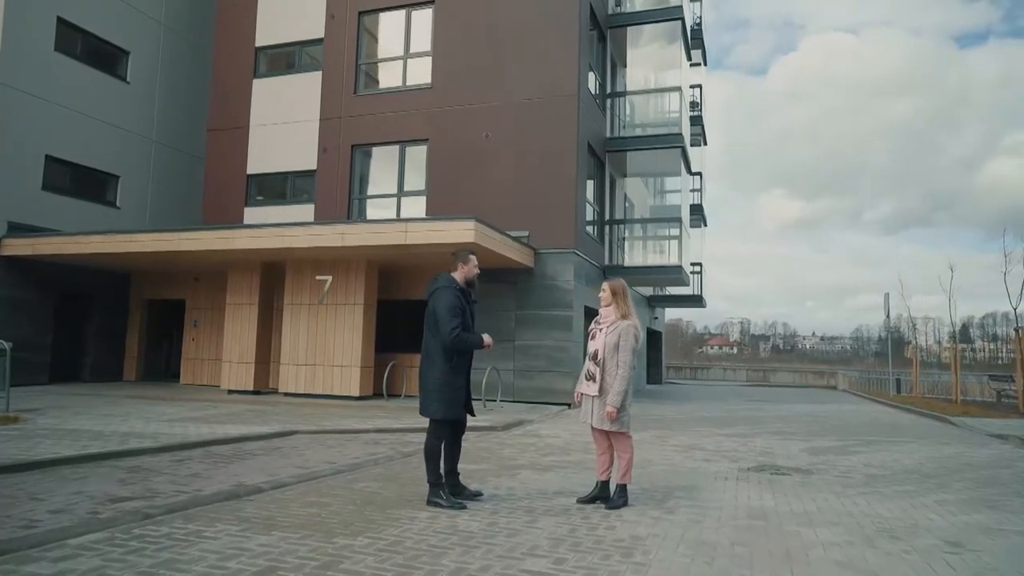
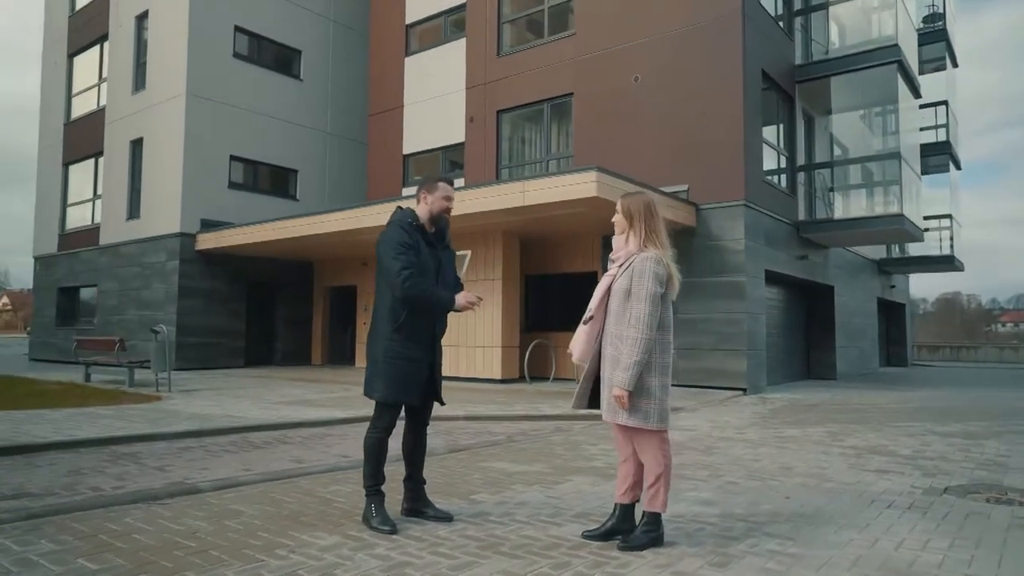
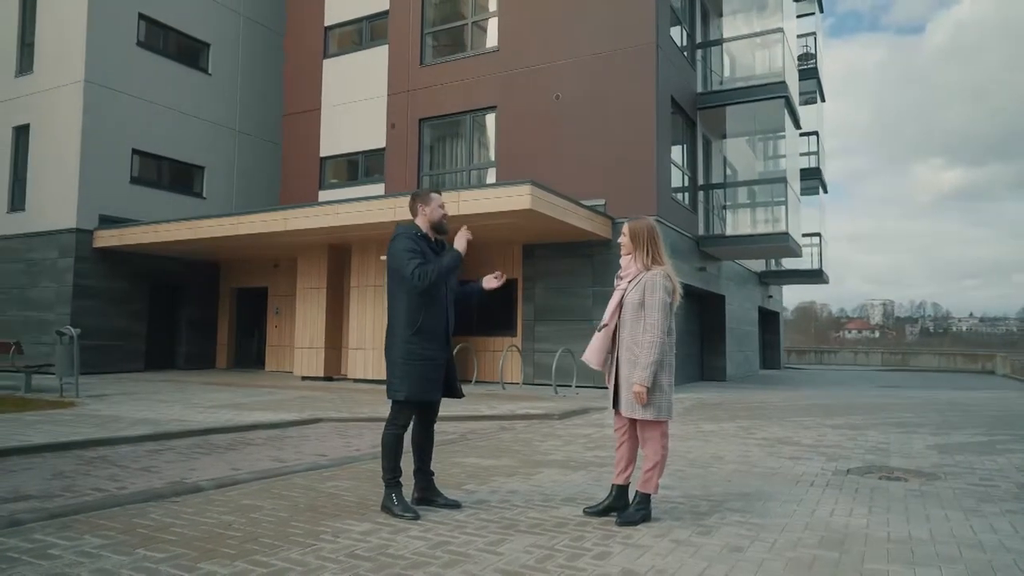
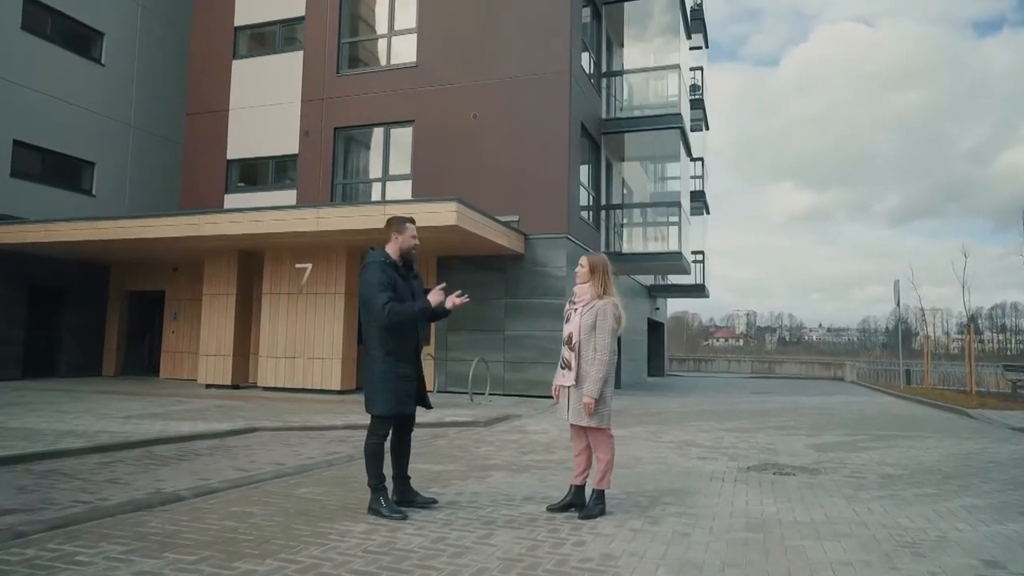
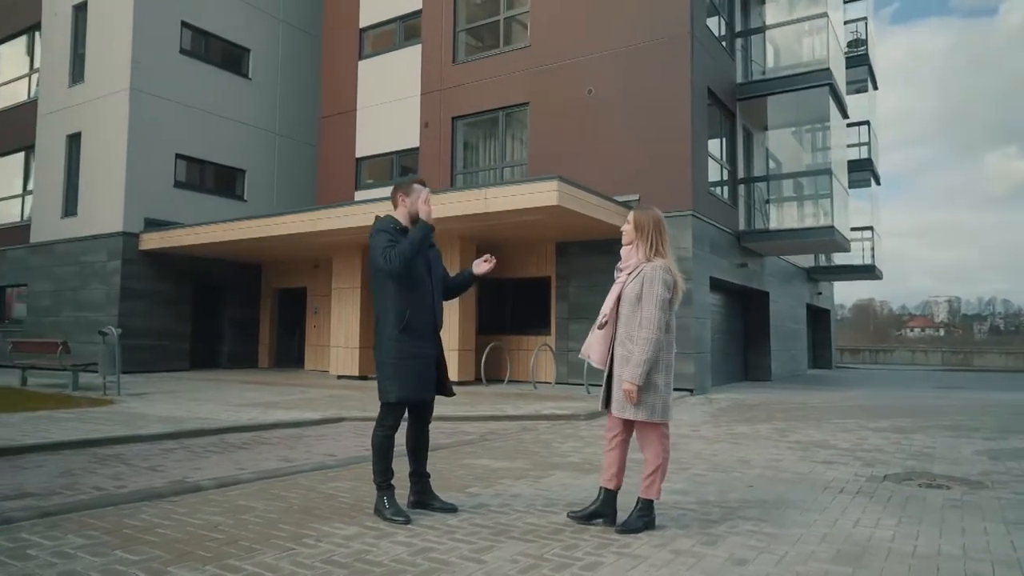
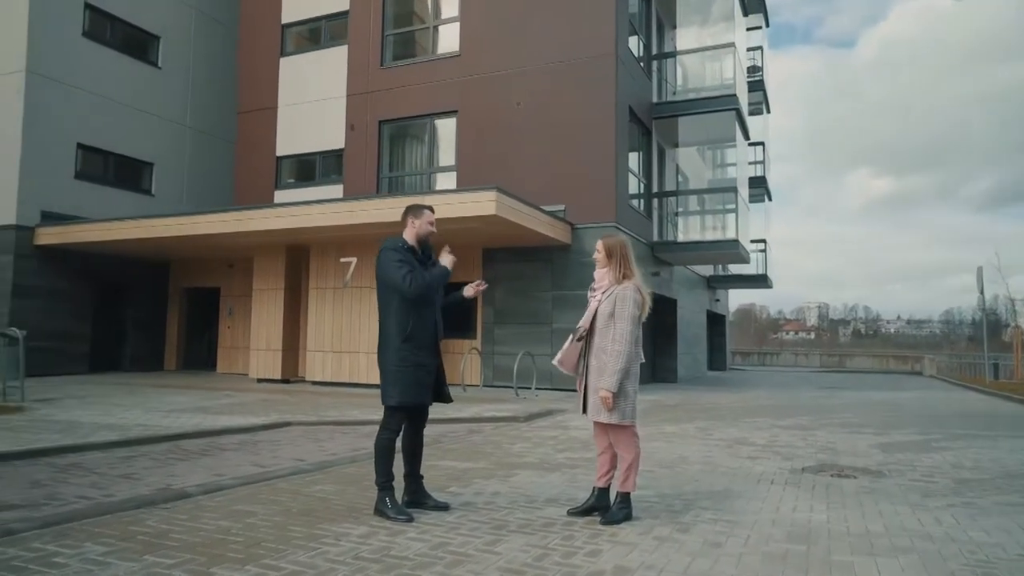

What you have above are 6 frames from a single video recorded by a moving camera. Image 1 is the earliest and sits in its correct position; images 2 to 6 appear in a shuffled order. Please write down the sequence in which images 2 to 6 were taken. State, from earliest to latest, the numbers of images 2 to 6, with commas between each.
4, 6, 3, 5, 2
